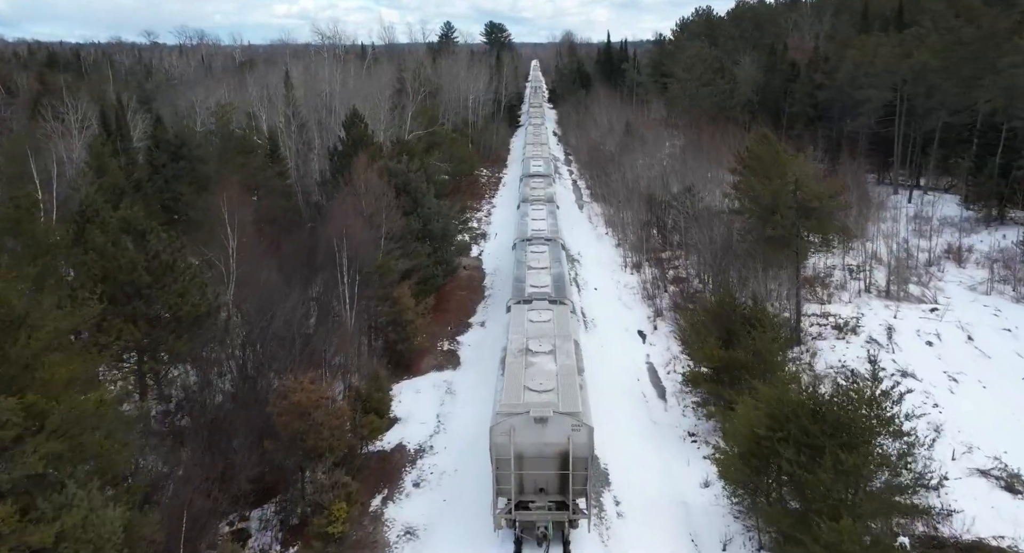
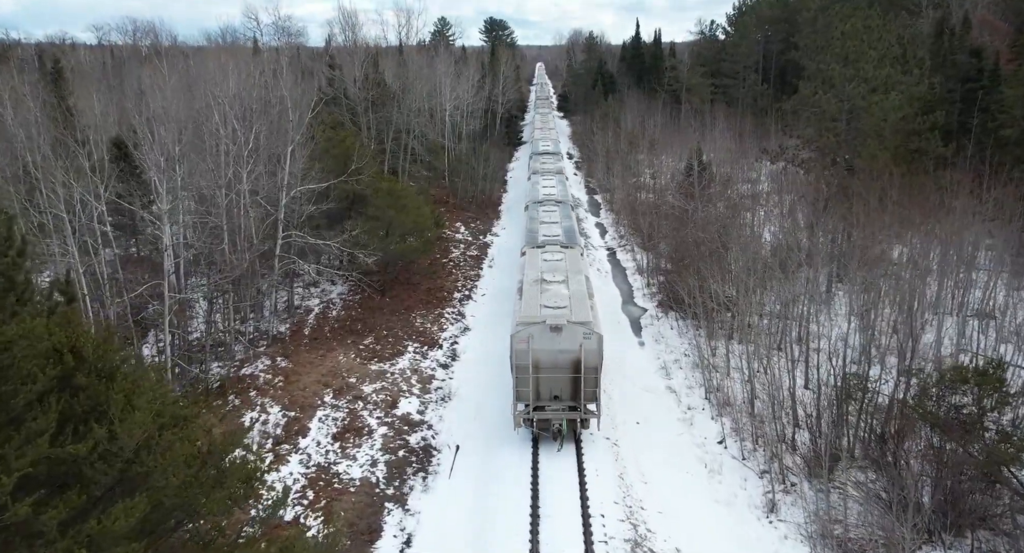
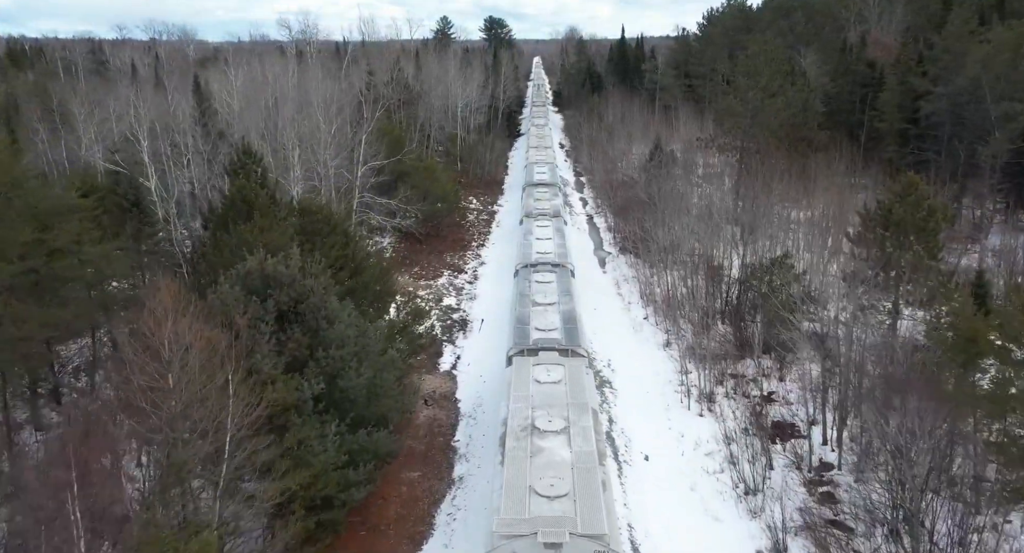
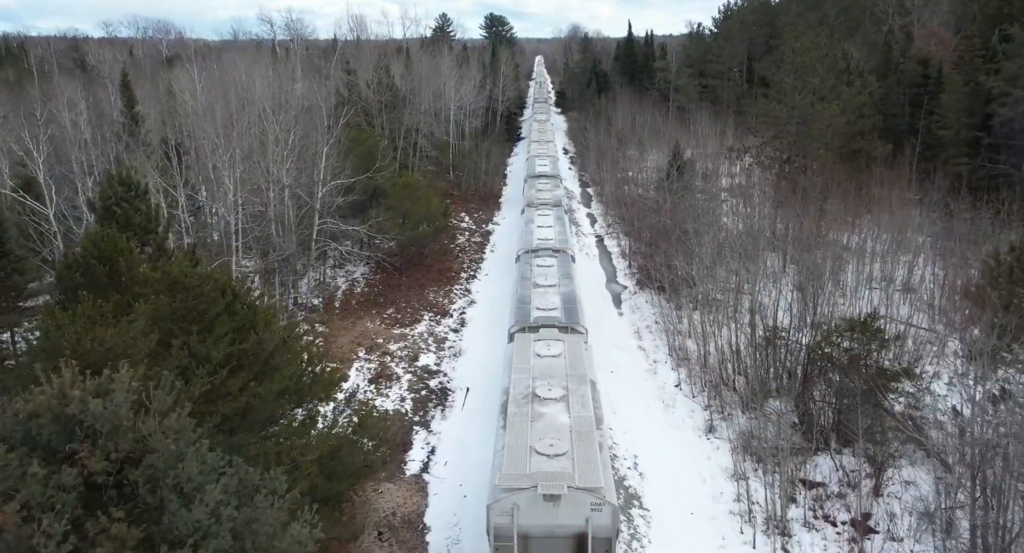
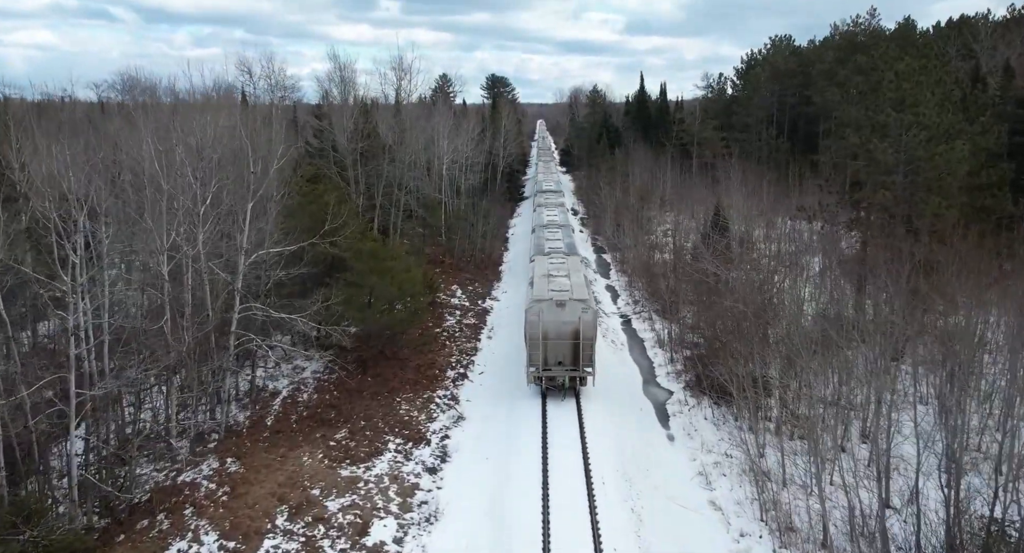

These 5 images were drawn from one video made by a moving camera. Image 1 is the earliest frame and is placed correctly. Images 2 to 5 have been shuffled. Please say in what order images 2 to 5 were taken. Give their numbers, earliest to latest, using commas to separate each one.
3, 4, 2, 5
